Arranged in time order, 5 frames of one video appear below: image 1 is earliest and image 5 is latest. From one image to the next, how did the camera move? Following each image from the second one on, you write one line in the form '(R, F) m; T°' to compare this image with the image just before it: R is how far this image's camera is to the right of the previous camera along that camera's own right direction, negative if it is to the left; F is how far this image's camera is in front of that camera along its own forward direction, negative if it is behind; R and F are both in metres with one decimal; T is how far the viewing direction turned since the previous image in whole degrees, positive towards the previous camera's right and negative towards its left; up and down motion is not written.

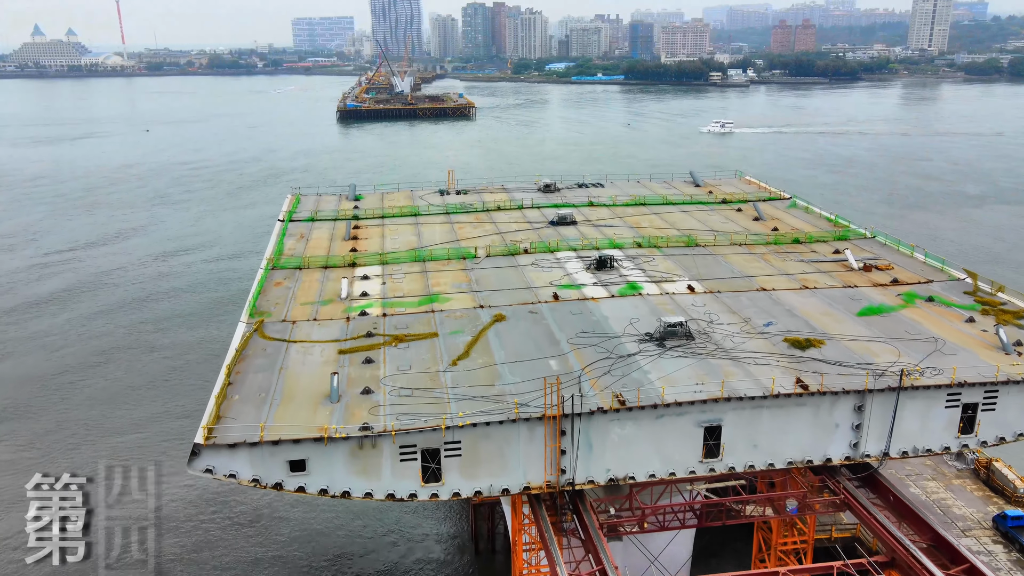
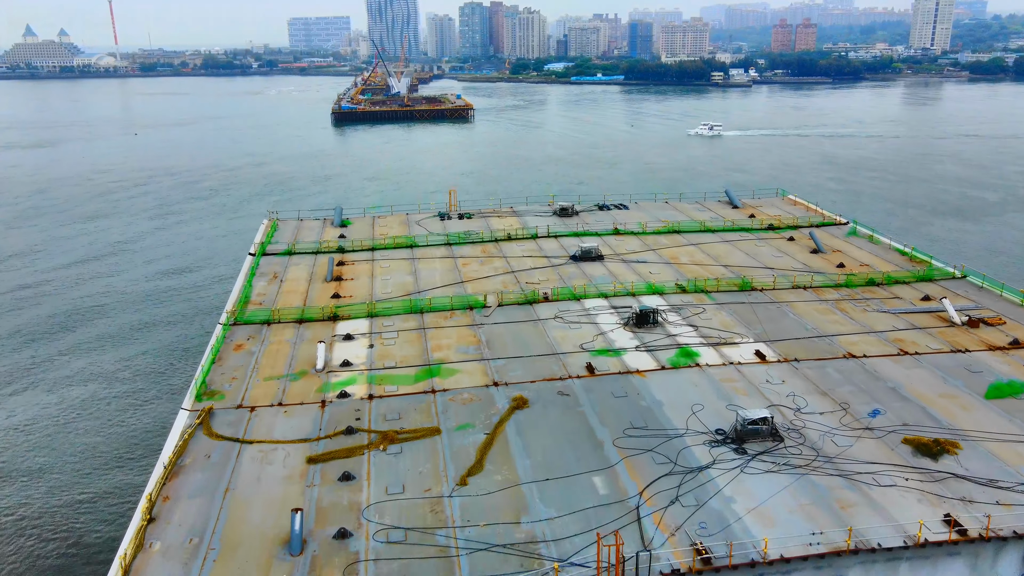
(-0.3, +2.1) m; 0°
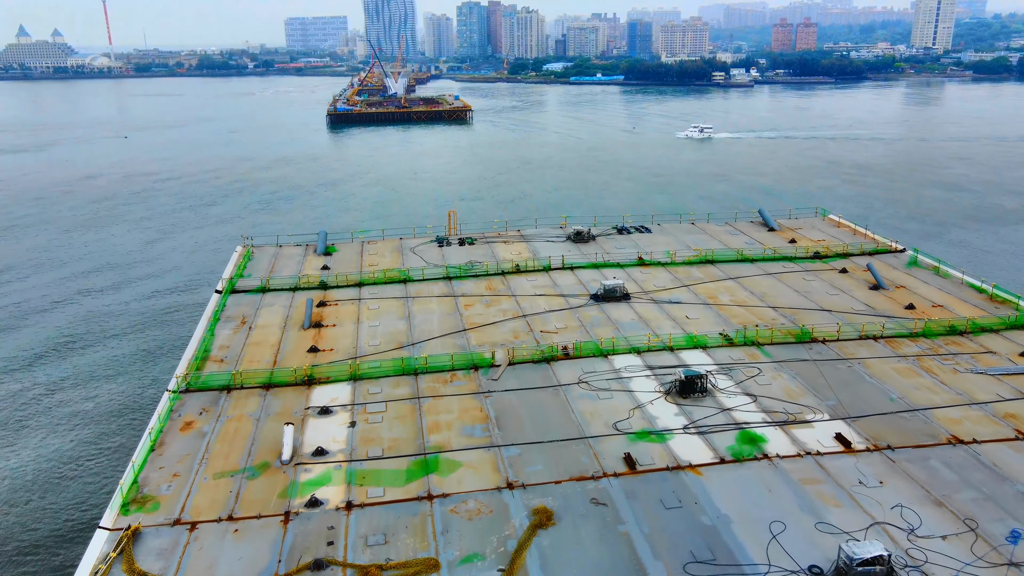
(-0.2, +1.7) m; 0°
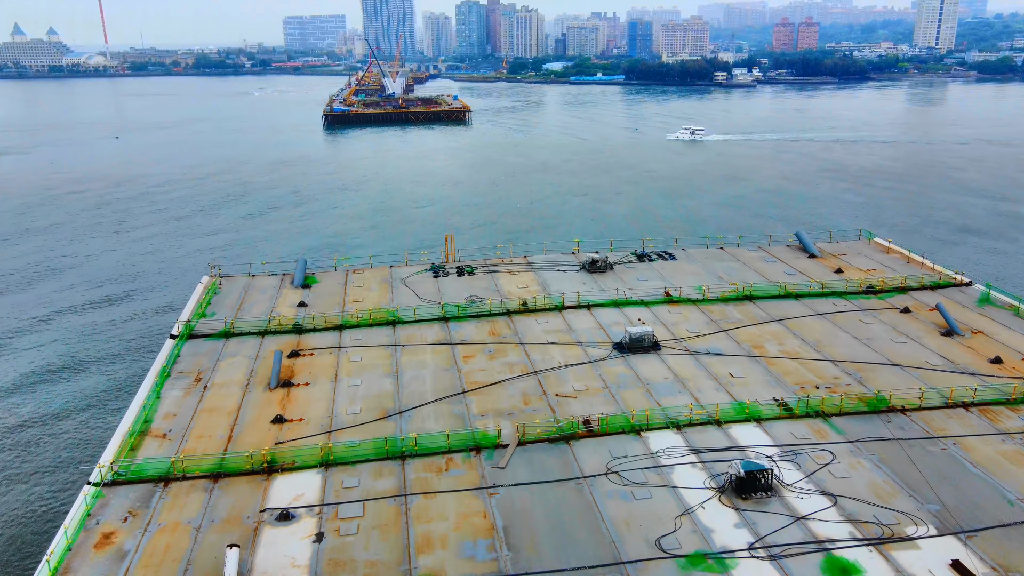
(-0.1, +1.5) m; 0°
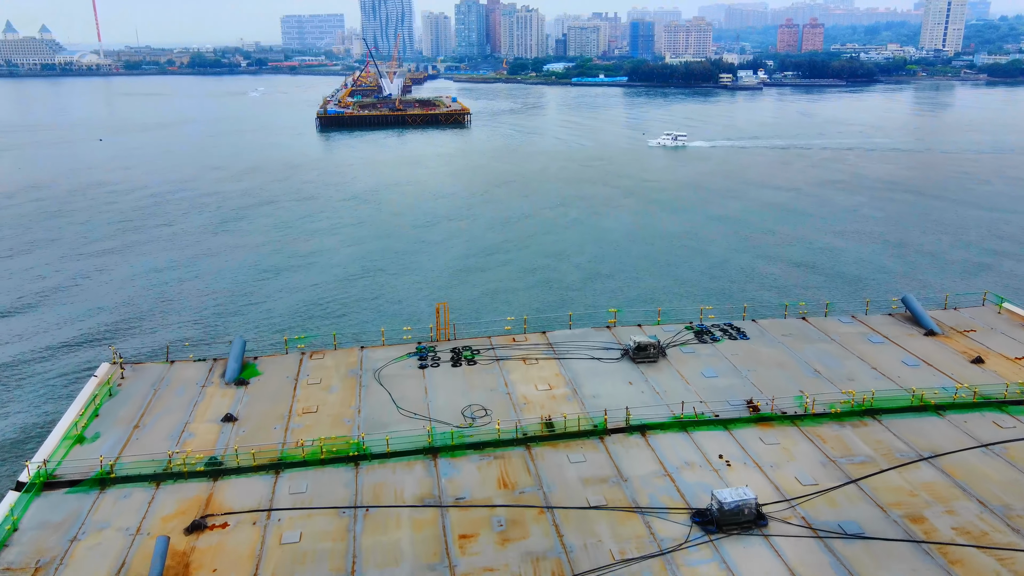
(-0.2, +2.9) m; 0°
